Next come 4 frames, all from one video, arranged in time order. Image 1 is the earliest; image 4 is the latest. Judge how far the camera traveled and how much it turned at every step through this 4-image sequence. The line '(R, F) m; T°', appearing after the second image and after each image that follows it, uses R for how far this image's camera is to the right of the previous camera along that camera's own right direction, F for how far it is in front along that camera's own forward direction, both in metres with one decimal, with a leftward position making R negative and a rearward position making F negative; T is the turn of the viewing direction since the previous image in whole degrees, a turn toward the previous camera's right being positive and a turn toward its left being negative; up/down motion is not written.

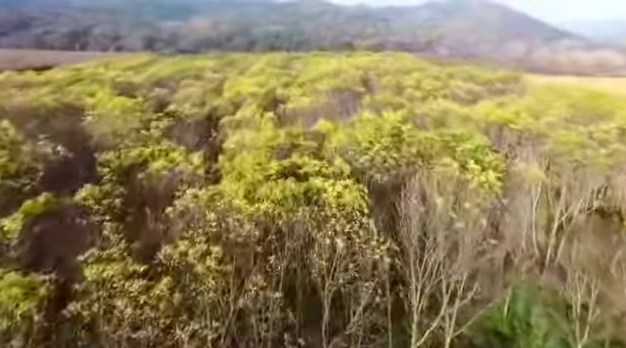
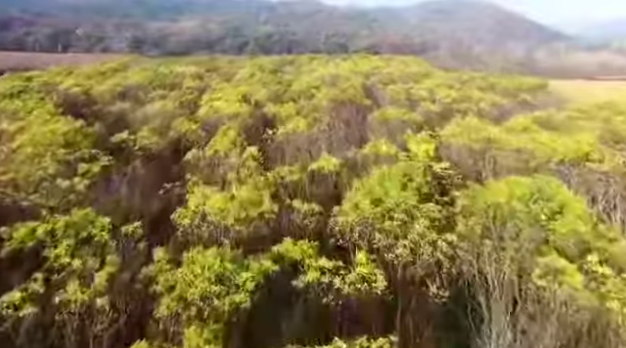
(0.0, +0.5) m; +1°
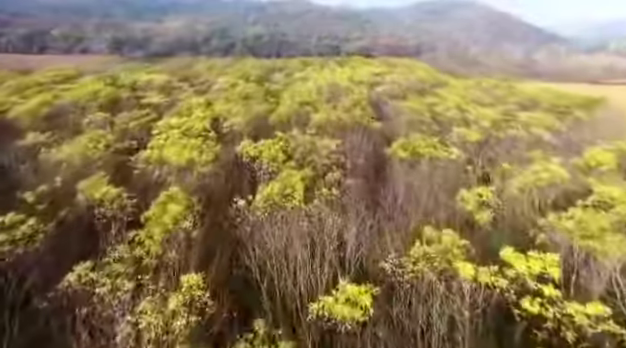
(0.0, +0.6) m; +1°
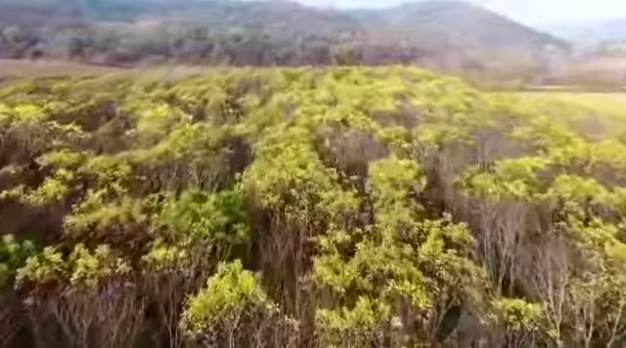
(0.0, +1.3) m; +2°
